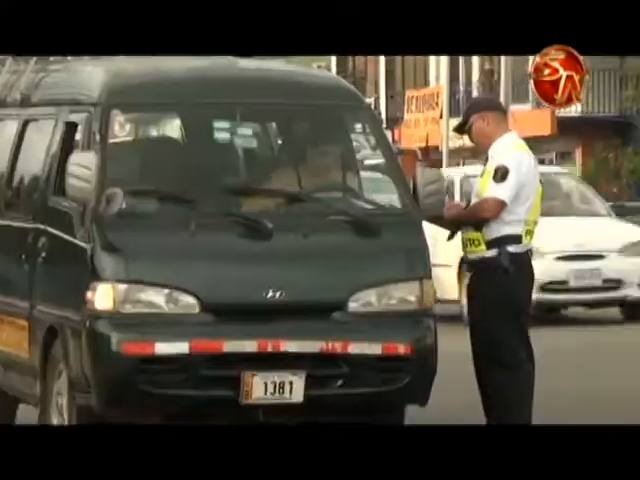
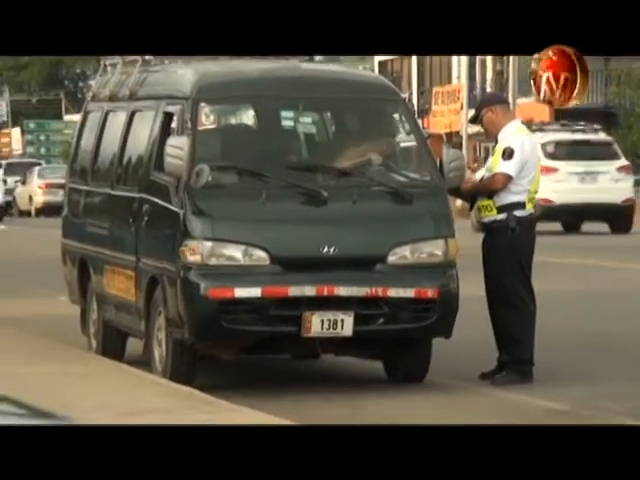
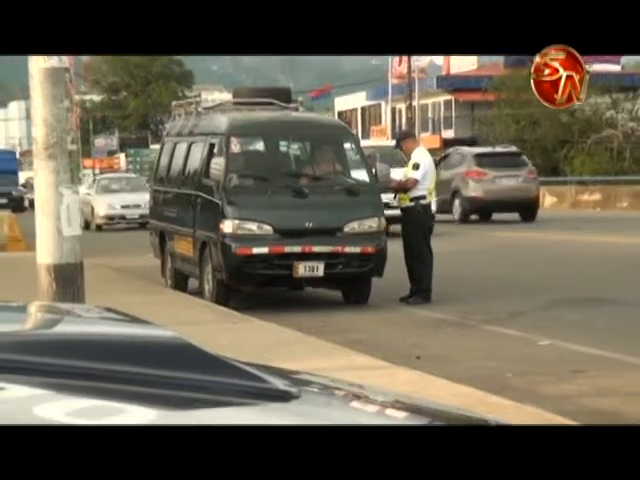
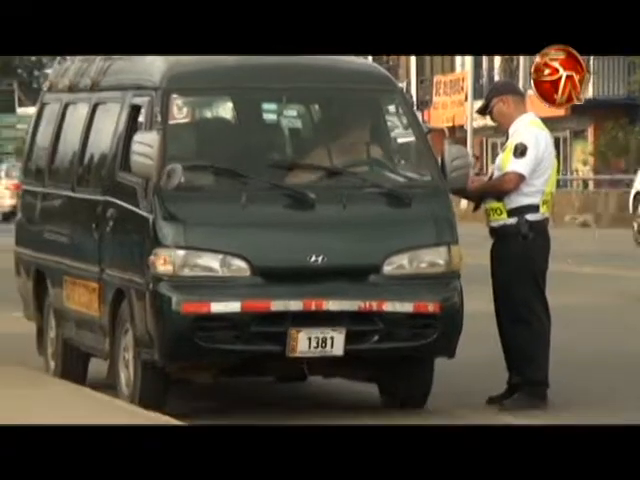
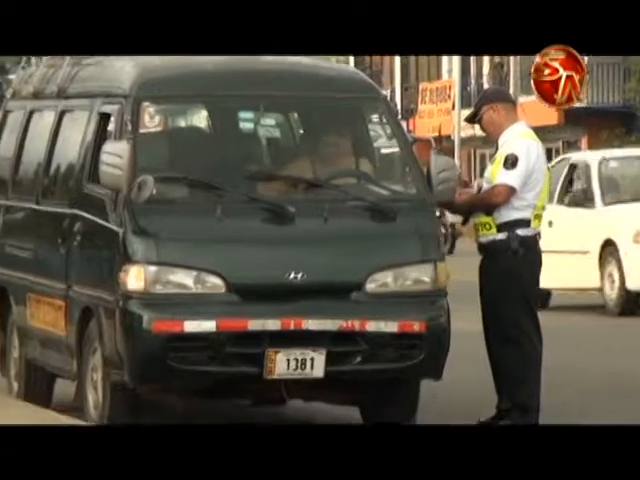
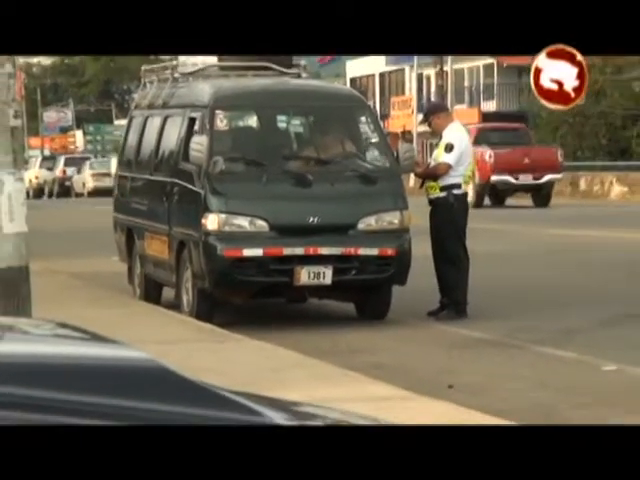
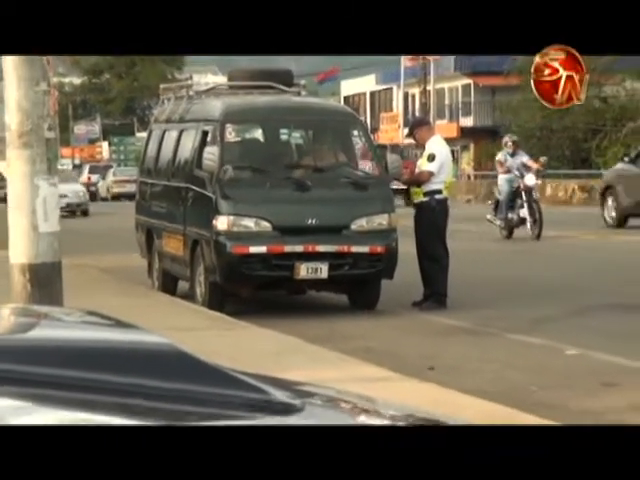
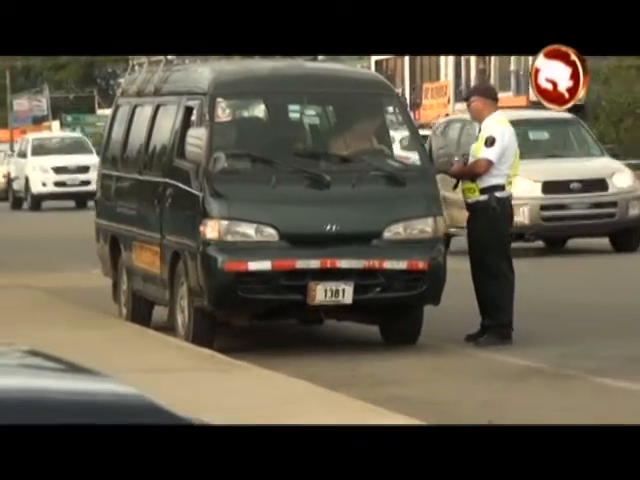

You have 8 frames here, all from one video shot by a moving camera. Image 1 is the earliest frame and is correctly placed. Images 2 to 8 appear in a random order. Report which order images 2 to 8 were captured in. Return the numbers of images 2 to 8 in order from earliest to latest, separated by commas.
5, 4, 2, 8, 6, 7, 3
